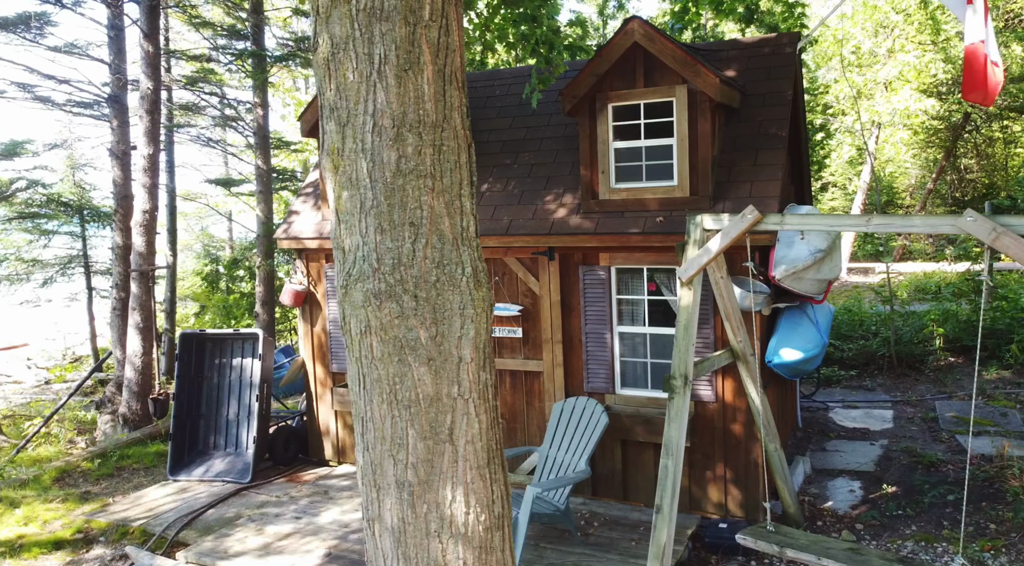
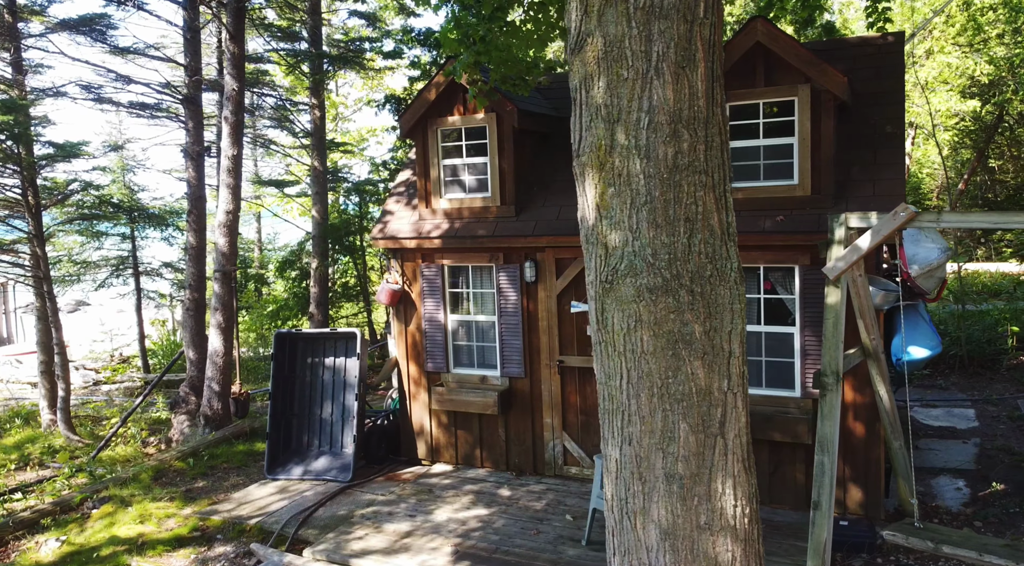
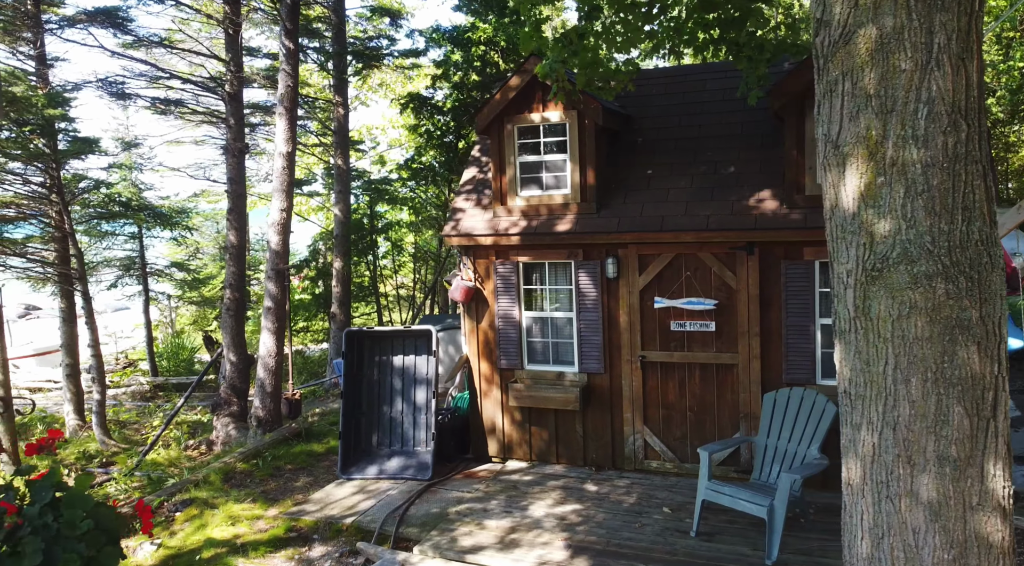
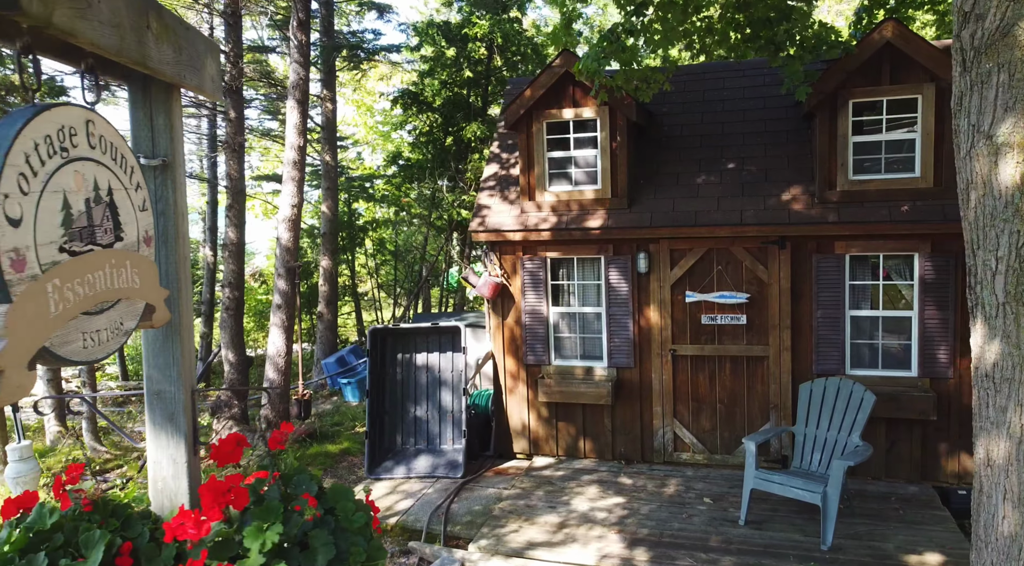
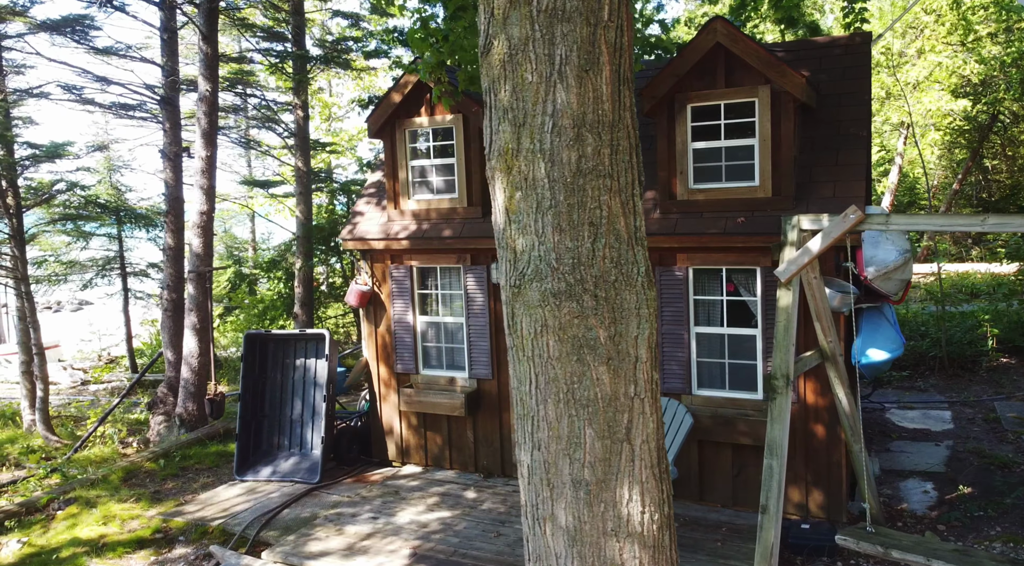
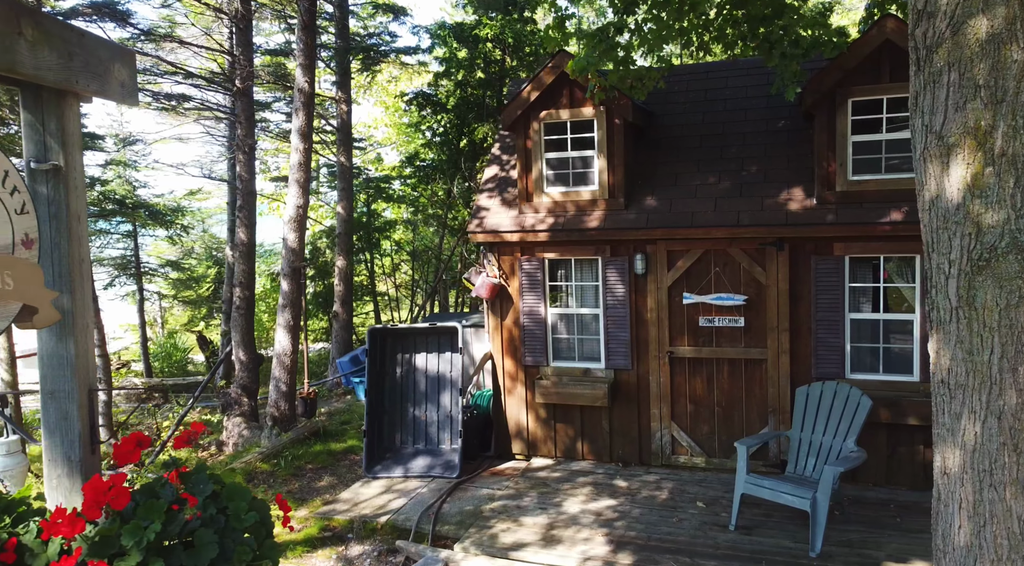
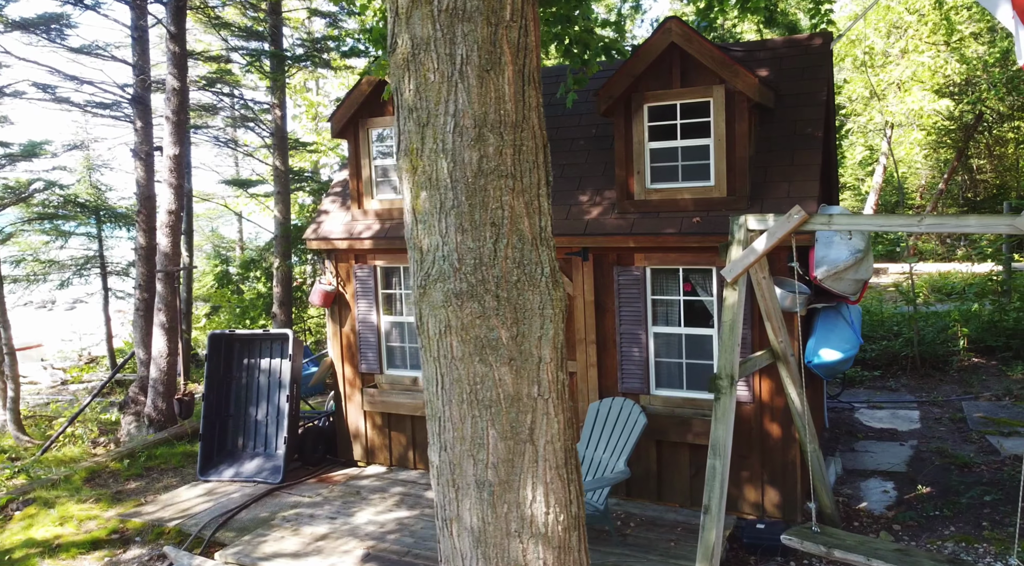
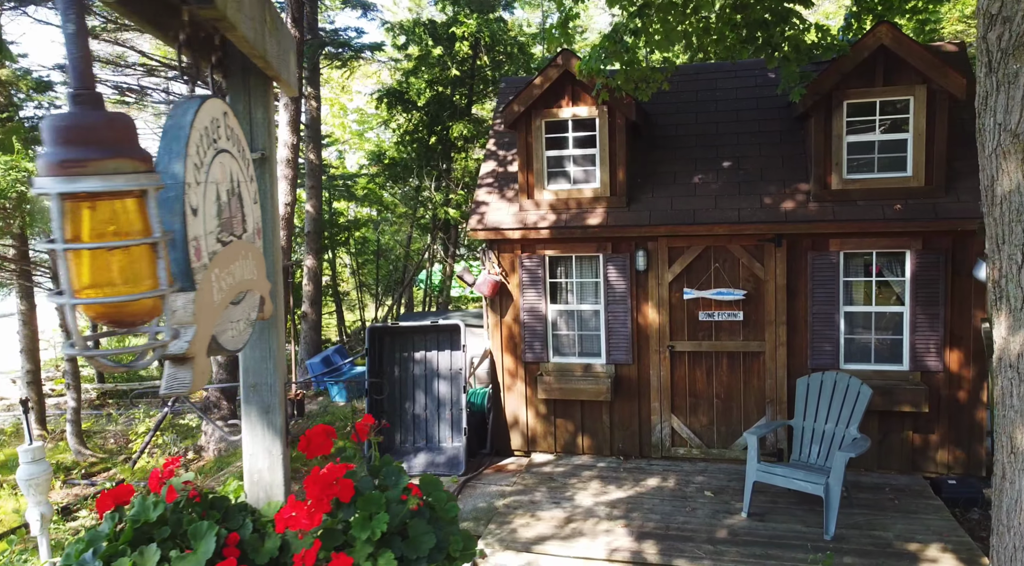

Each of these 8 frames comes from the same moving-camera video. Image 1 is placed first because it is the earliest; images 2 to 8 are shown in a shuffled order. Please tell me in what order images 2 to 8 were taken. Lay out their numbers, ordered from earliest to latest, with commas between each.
7, 5, 2, 3, 6, 4, 8
